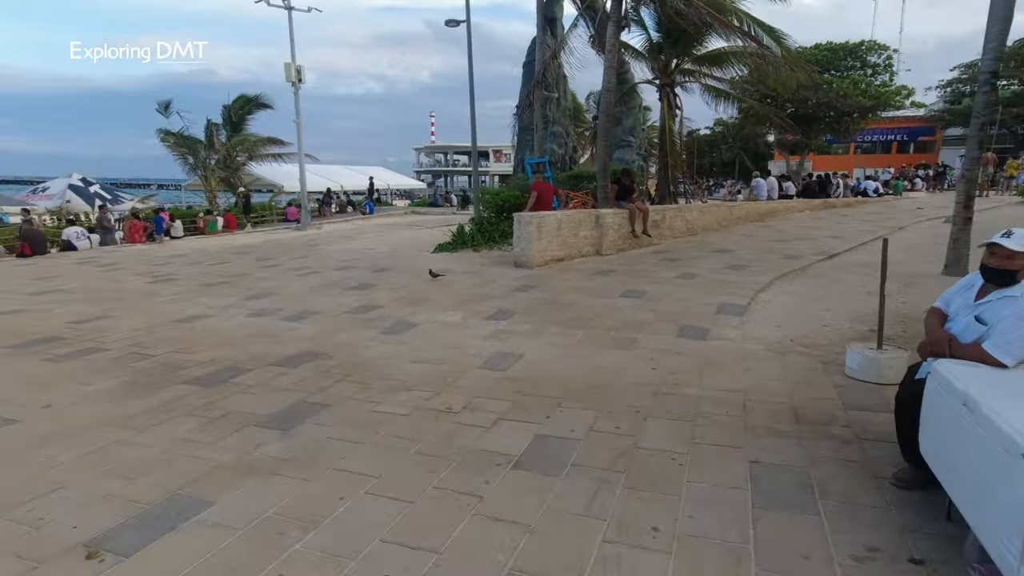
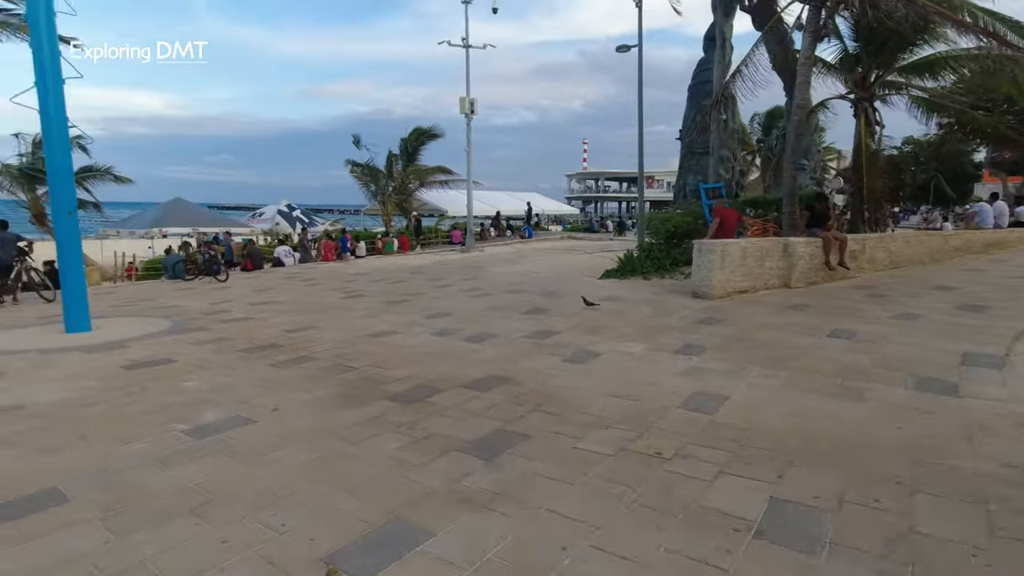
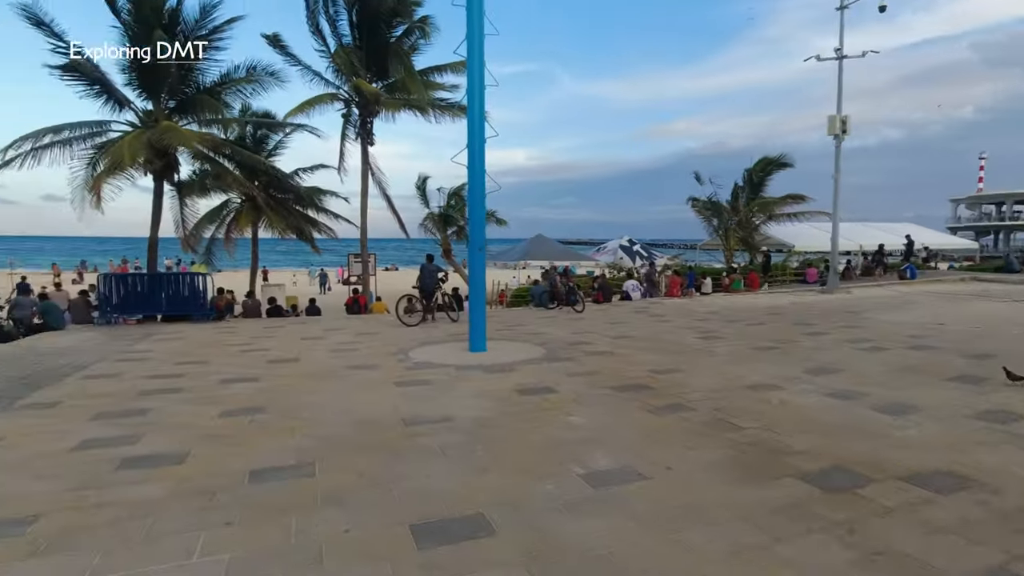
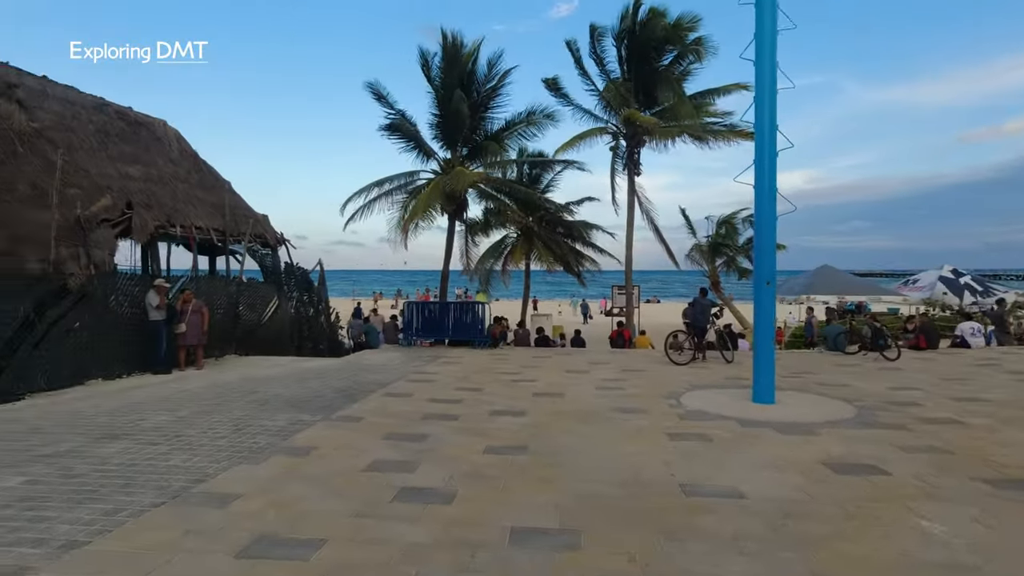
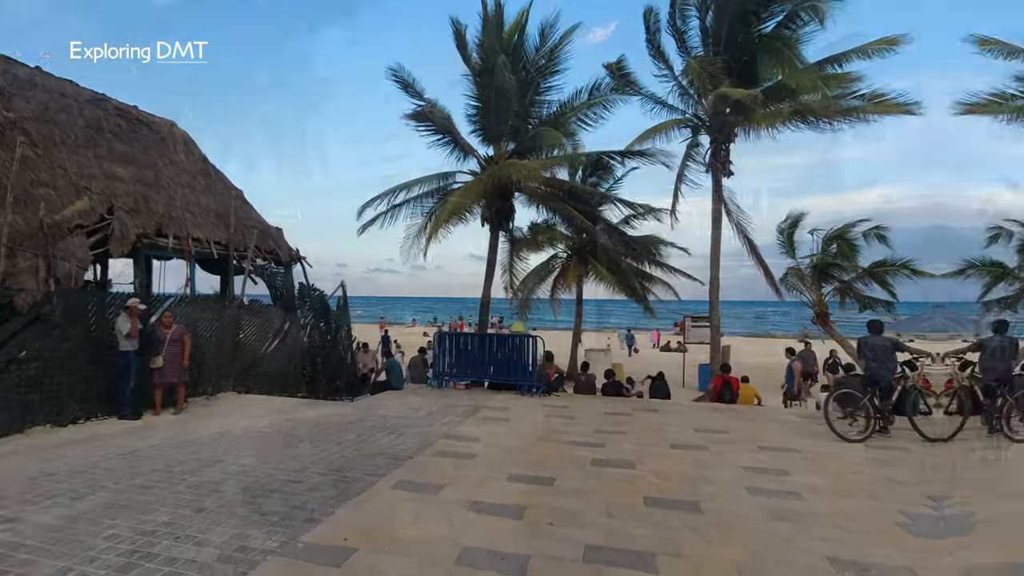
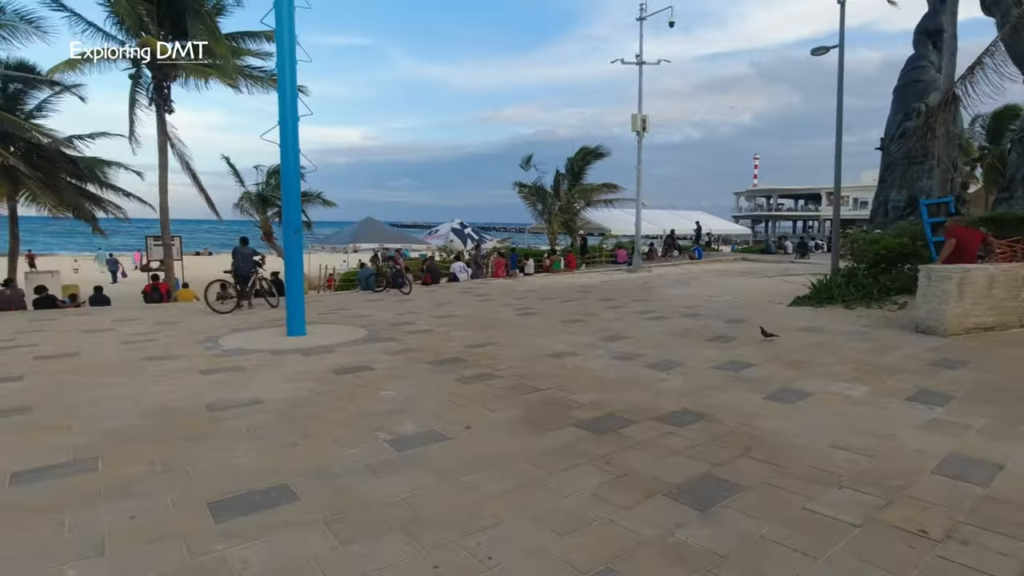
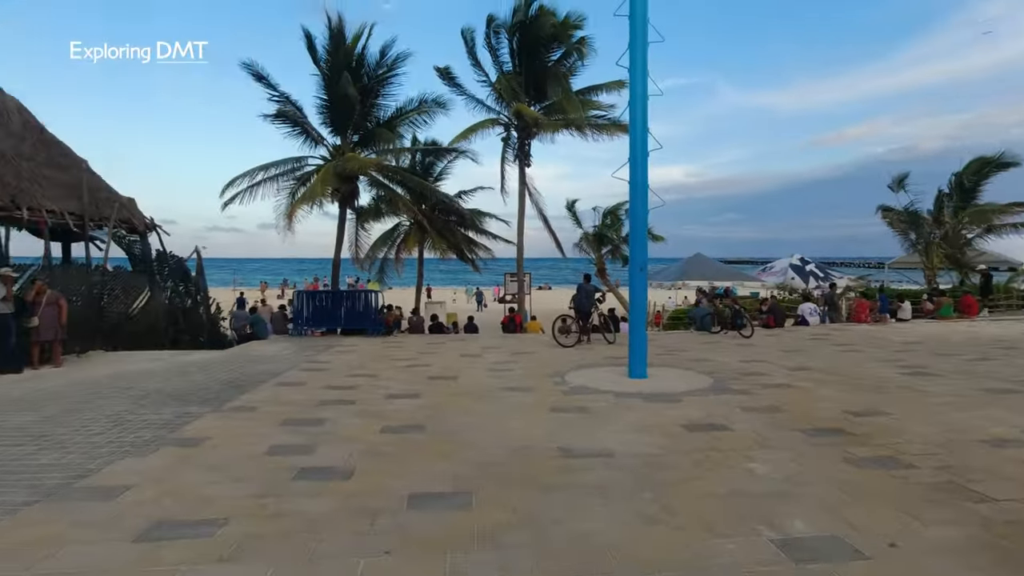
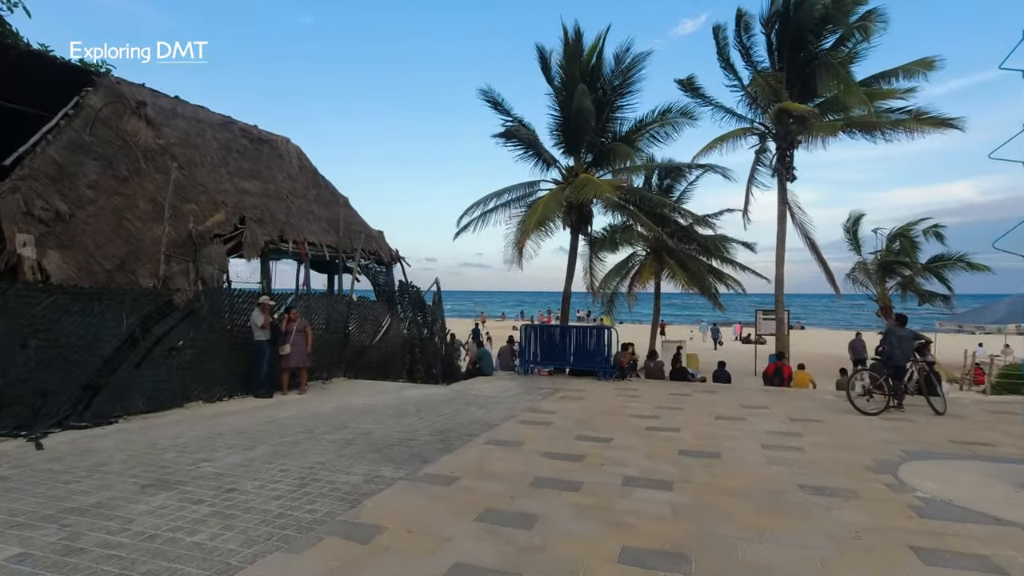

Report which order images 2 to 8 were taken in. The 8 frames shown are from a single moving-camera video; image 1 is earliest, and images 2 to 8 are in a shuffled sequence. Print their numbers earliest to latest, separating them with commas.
2, 6, 3, 7, 4, 8, 5
